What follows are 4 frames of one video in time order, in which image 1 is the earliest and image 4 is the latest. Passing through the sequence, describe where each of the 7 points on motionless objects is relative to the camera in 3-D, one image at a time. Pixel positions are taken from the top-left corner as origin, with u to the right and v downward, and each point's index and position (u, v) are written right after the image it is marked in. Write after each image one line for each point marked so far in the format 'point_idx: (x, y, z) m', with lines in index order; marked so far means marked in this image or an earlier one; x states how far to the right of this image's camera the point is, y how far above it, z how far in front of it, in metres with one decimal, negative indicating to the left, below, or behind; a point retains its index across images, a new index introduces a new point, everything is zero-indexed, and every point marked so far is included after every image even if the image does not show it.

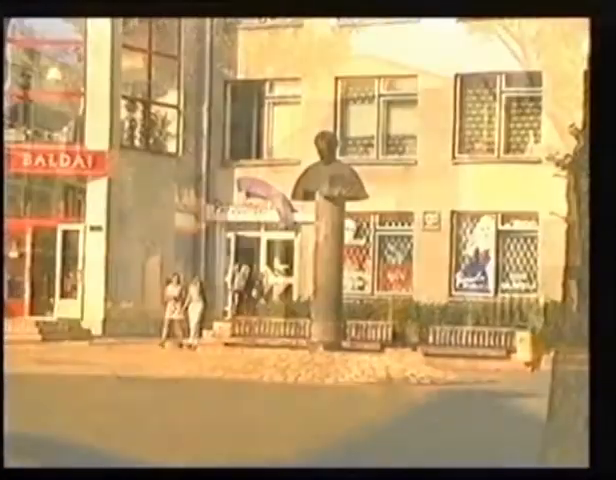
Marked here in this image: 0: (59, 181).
0: (-1.1, +0.3, +7.0) m
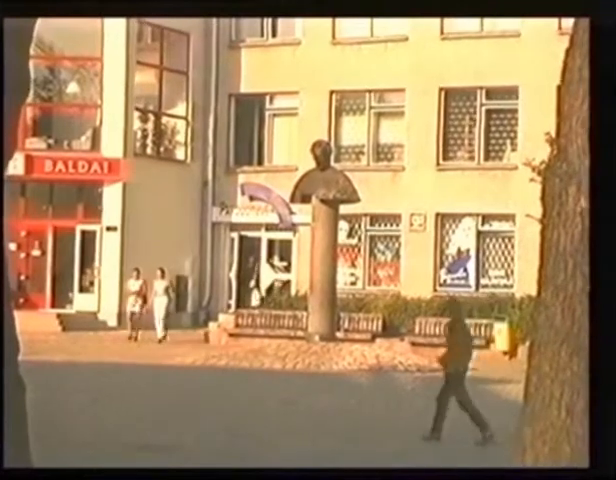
0: (-1.1, +0.3, +7.7) m
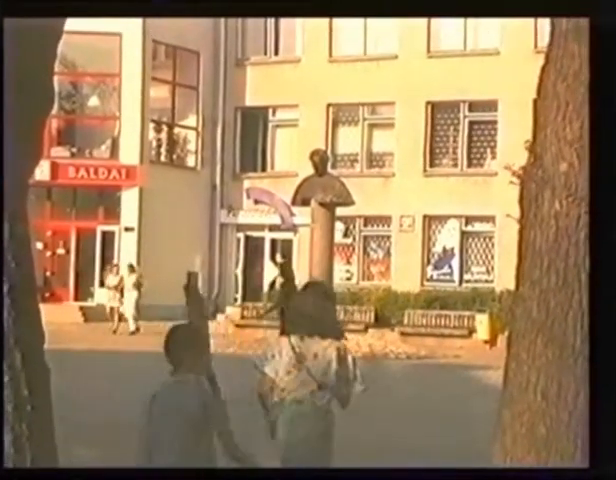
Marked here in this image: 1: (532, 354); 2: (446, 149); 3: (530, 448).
0: (-1.1, +0.3, +8.4) m
1: (+1.2, -0.6, +8.4) m
2: (+0.8, +0.5, +8.5) m
3: (+1.2, -1.1, +8.4) m
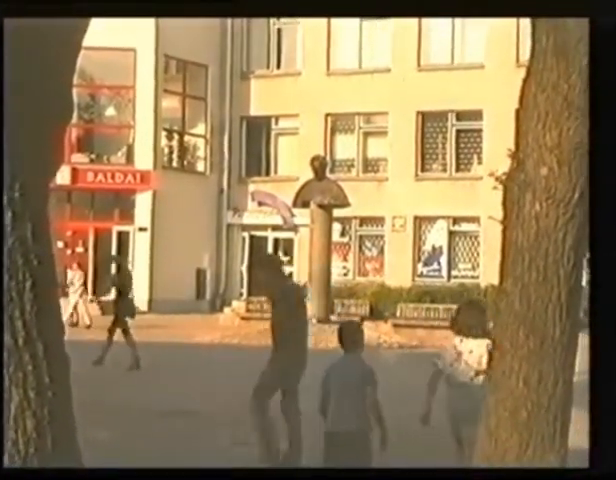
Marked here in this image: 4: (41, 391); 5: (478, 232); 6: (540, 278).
0: (-1.1, +0.3, +9.2) m
1: (+1.2, -0.6, +9.1) m
2: (+0.8, +0.5, +9.2) m
3: (+1.2, -1.1, +9.1) m
4: (-1.6, -0.9, +9.1) m
5: (+1.0, 0.0, +9.1) m
6: (+1.4, -0.2, +9.1) m
